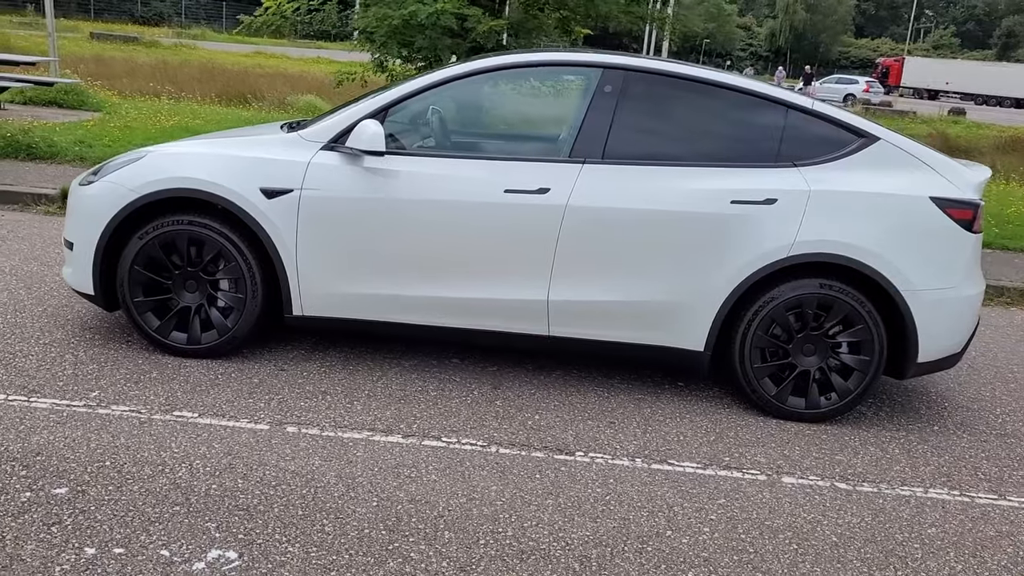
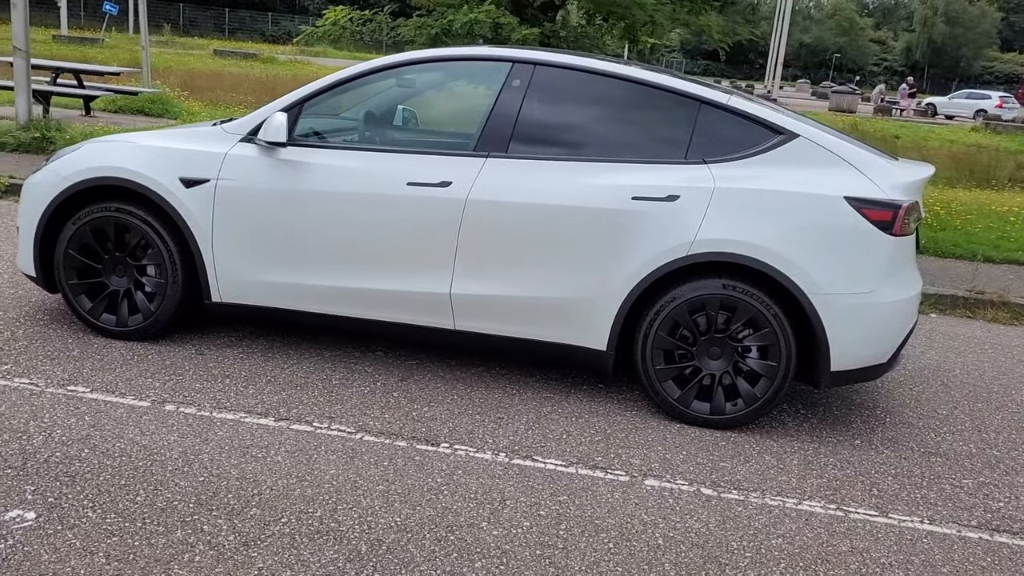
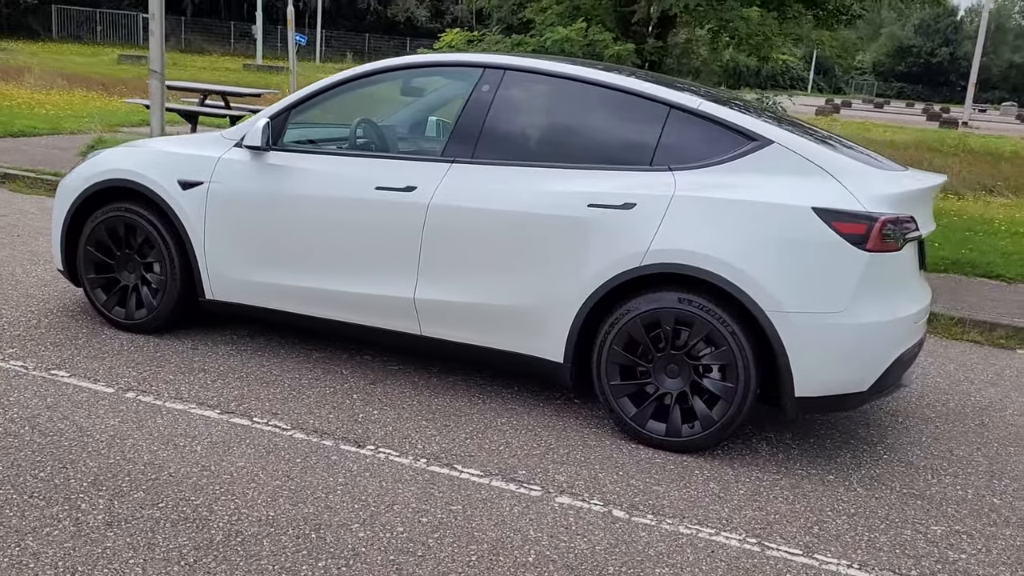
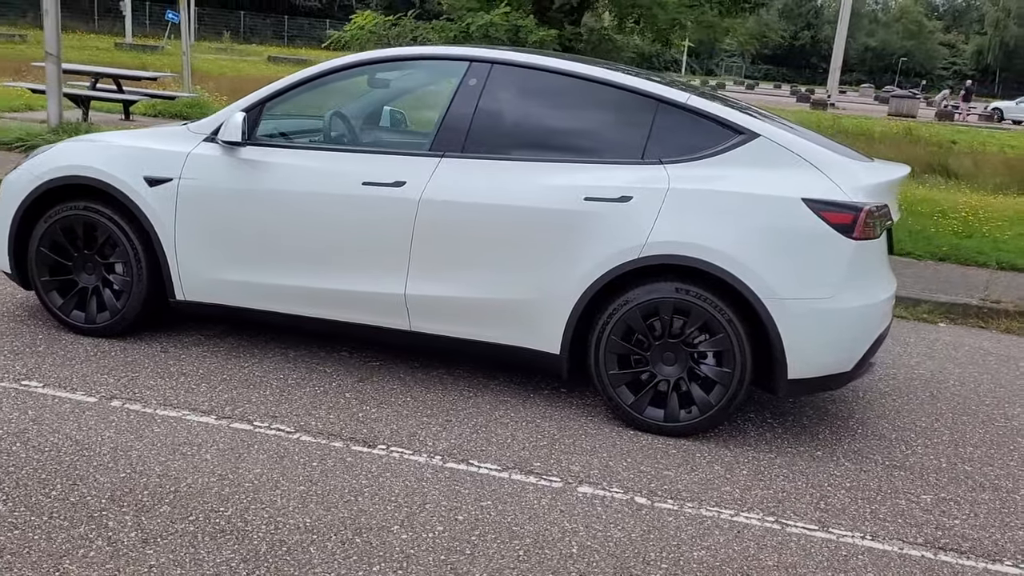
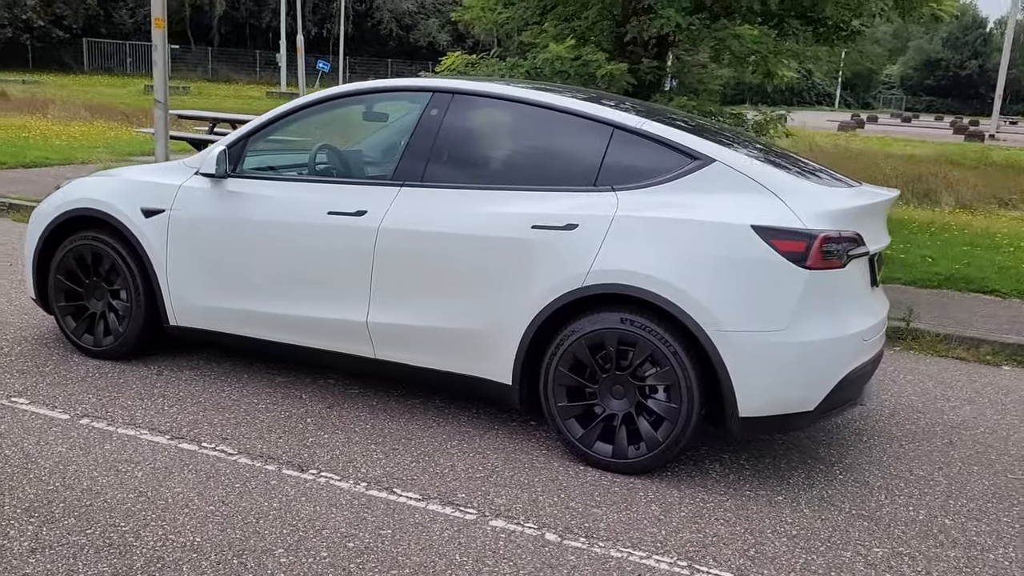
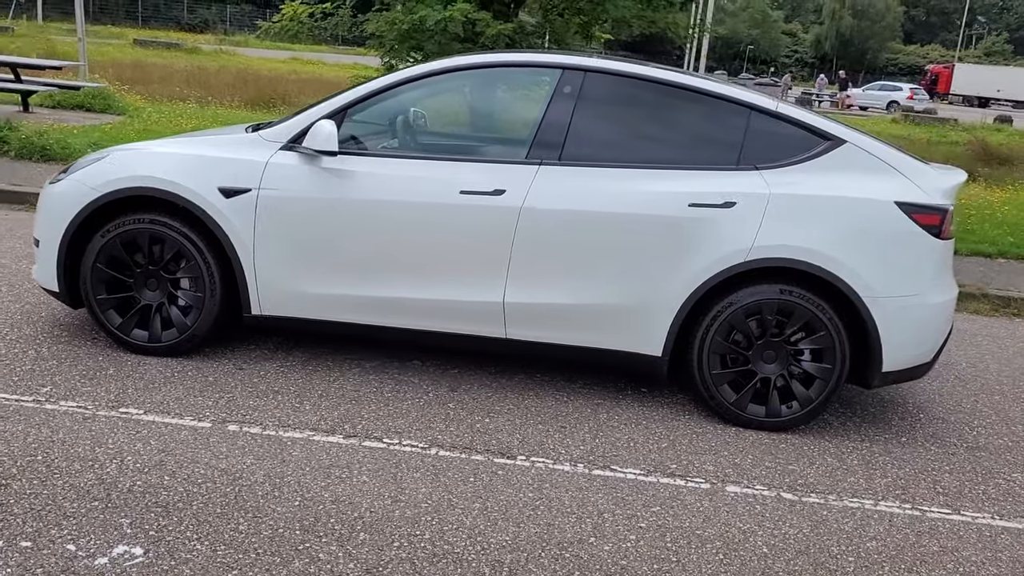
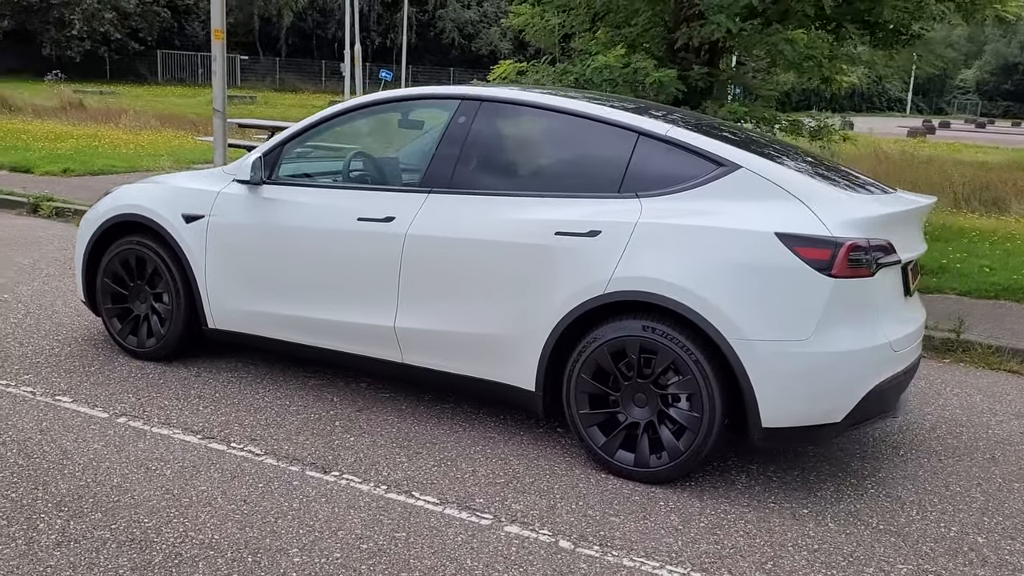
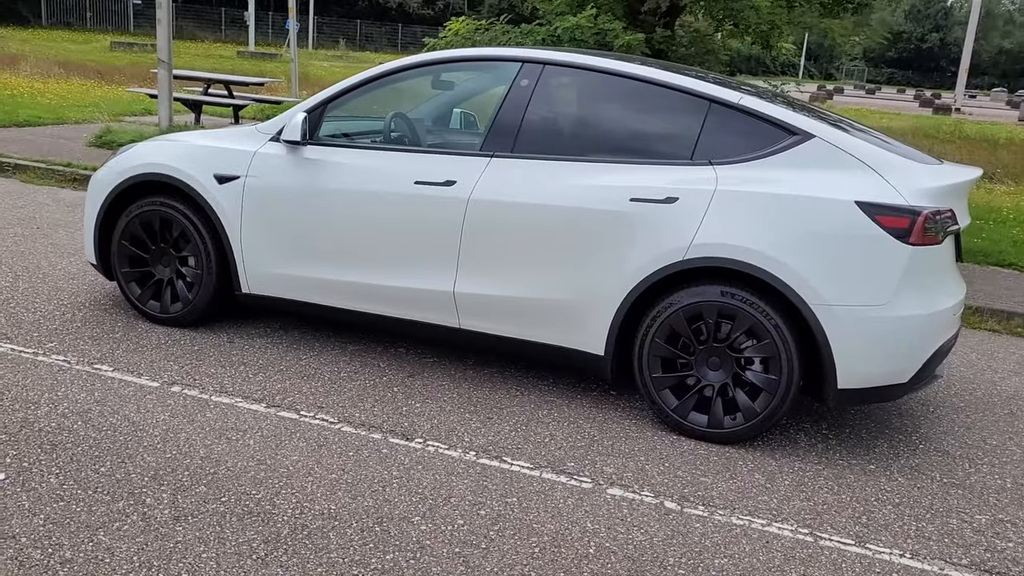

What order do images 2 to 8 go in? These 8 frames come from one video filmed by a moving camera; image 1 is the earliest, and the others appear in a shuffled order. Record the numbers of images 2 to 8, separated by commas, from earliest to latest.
6, 2, 4, 8, 3, 5, 7
